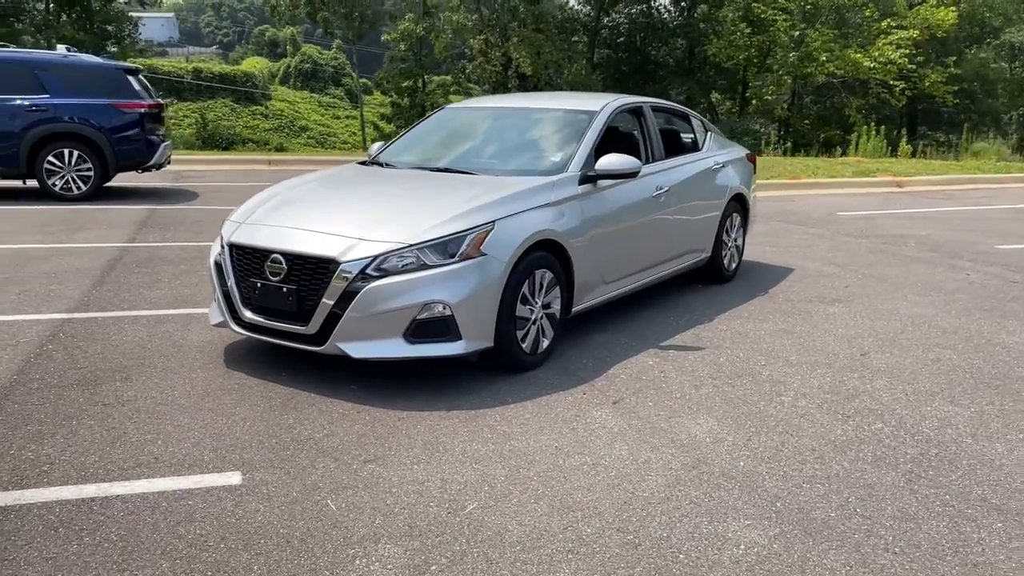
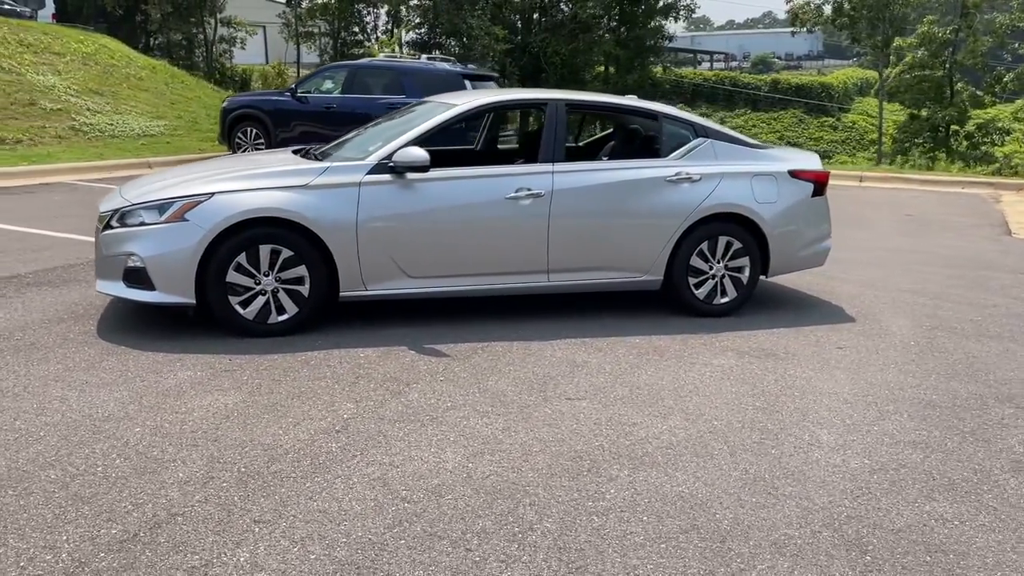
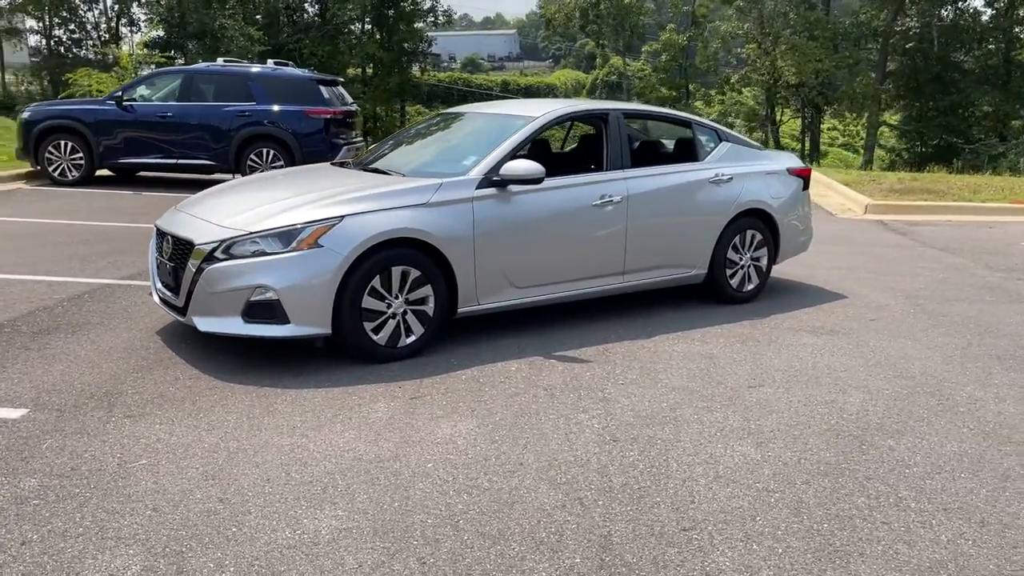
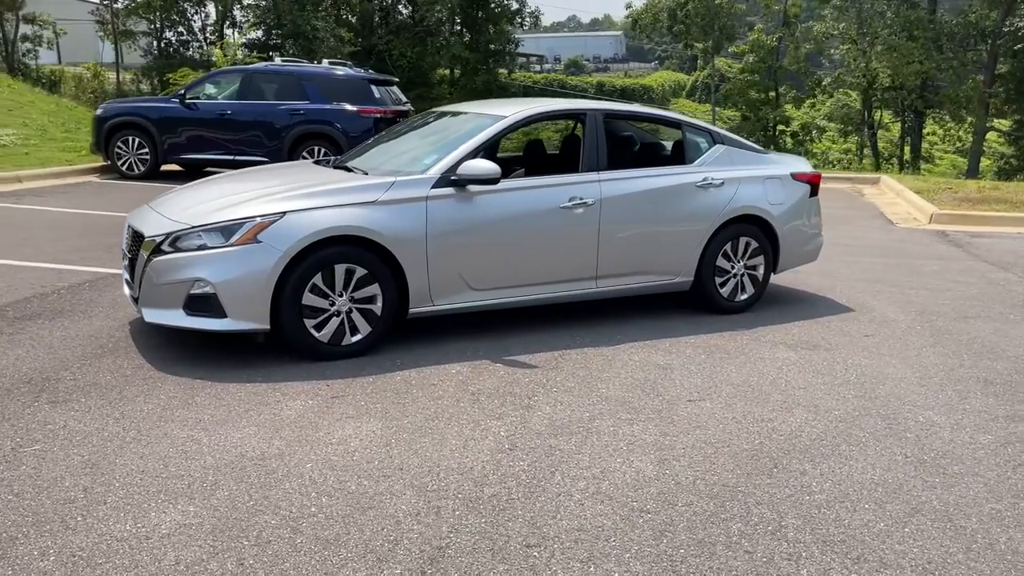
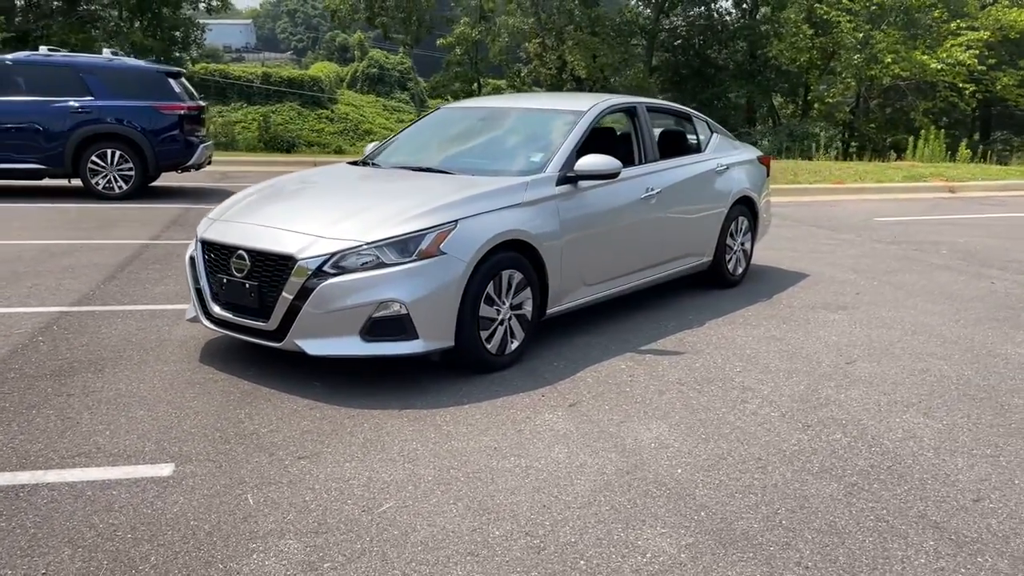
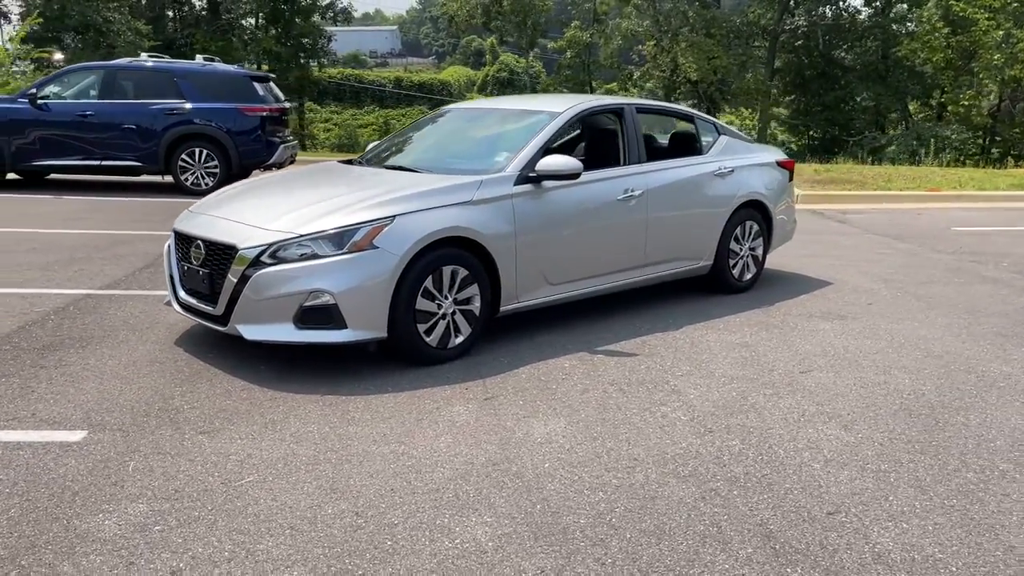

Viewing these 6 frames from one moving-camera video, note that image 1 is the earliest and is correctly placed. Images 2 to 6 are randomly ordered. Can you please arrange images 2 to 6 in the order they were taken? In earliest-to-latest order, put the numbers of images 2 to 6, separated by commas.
5, 6, 3, 4, 2
